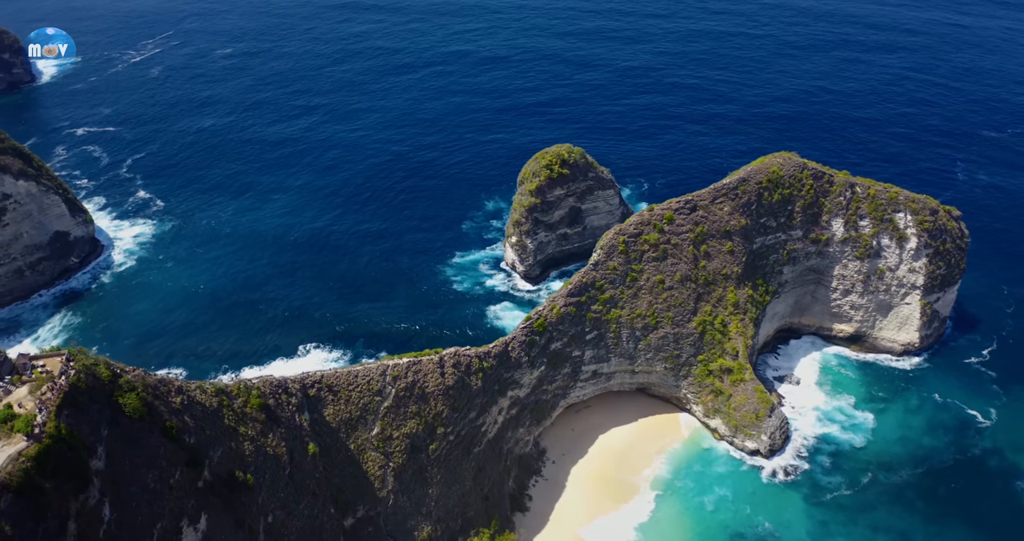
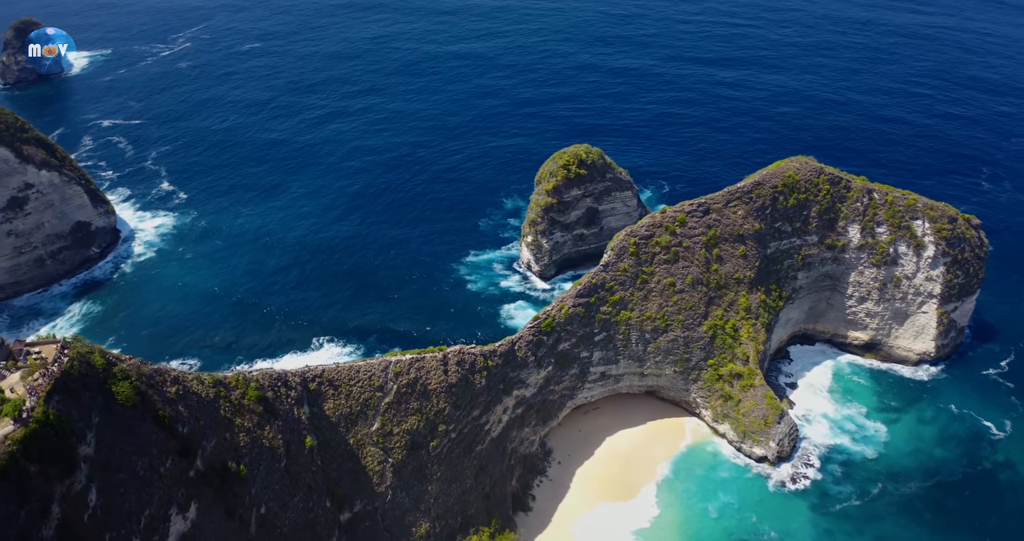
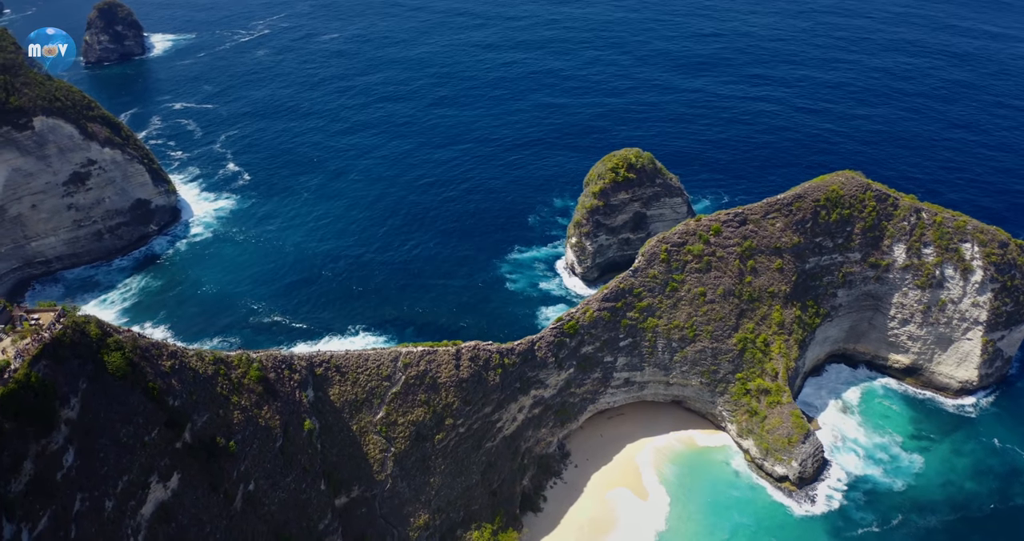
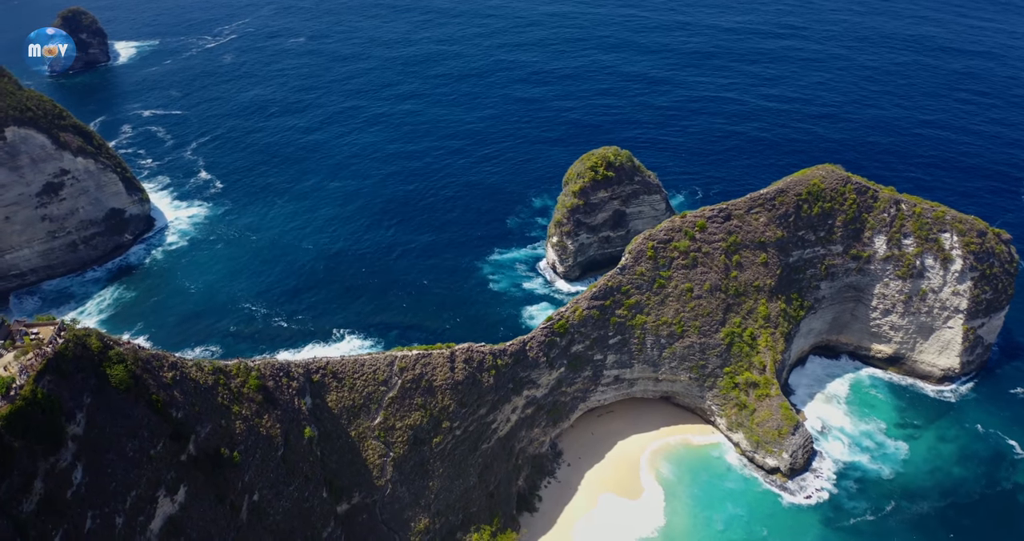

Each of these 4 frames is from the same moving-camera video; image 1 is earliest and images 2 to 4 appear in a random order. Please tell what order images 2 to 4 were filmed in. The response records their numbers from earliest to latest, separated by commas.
2, 4, 3
